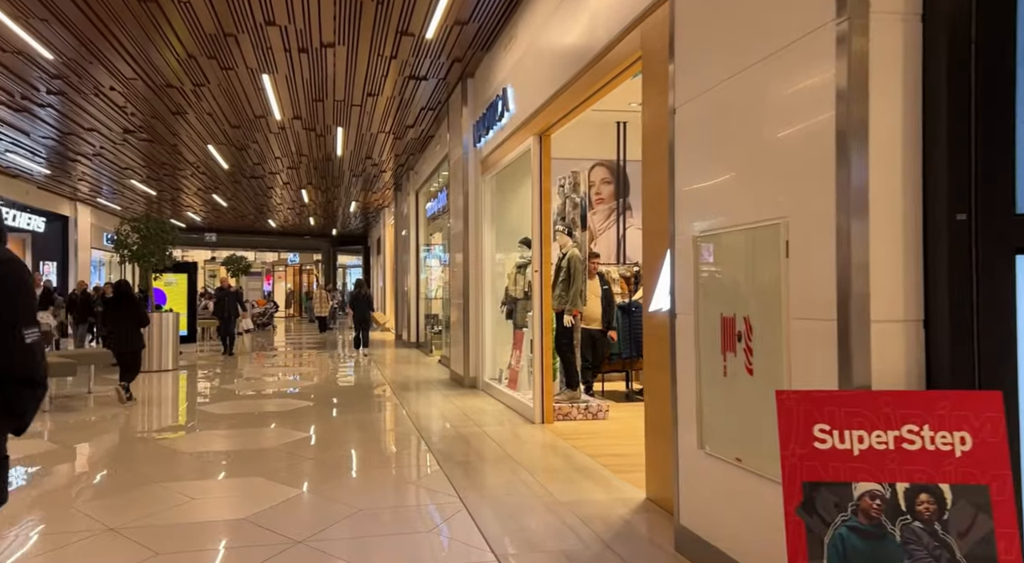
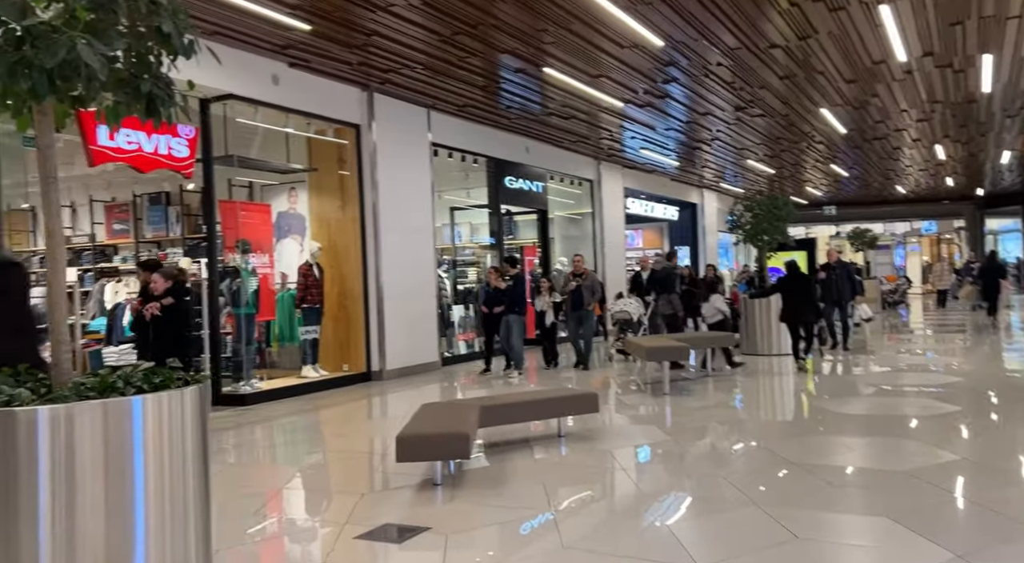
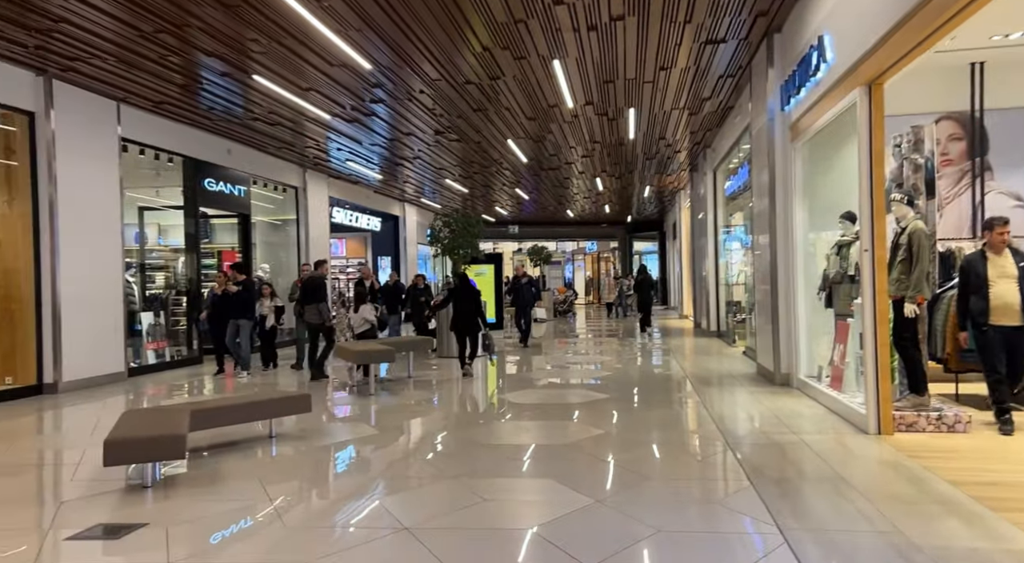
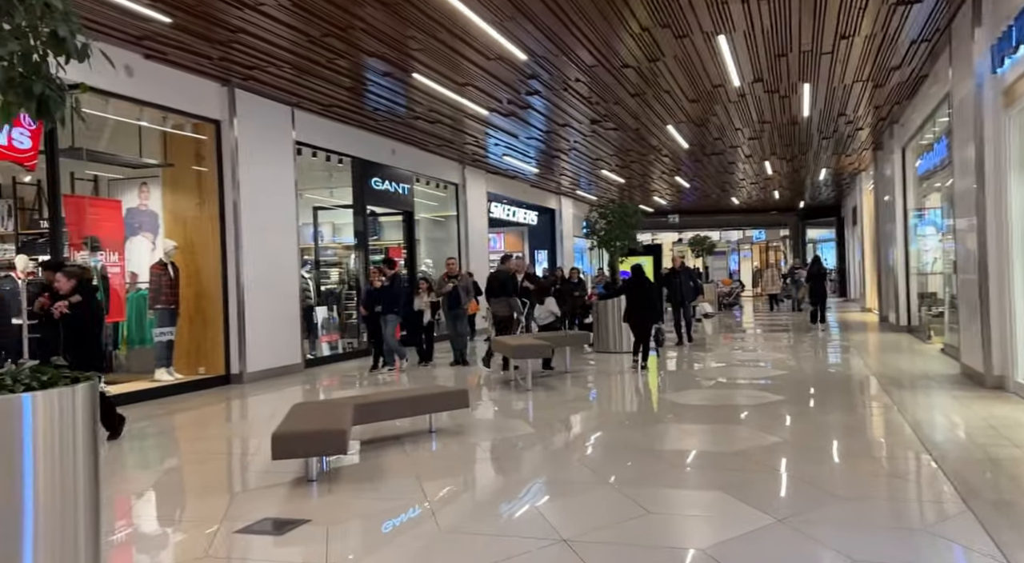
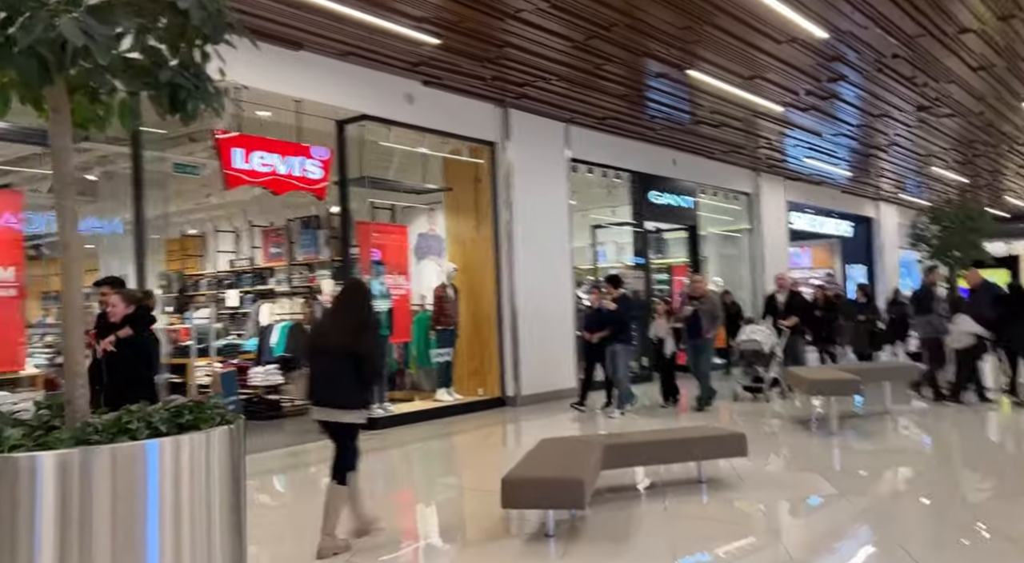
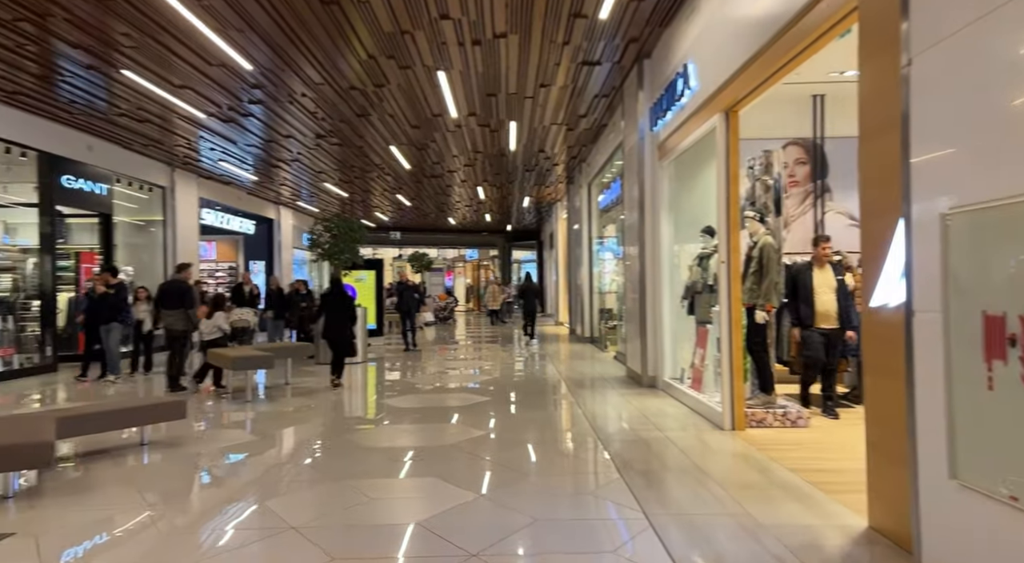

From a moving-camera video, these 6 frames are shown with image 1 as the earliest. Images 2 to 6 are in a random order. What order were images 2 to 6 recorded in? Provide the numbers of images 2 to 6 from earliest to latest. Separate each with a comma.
6, 3, 4, 2, 5
